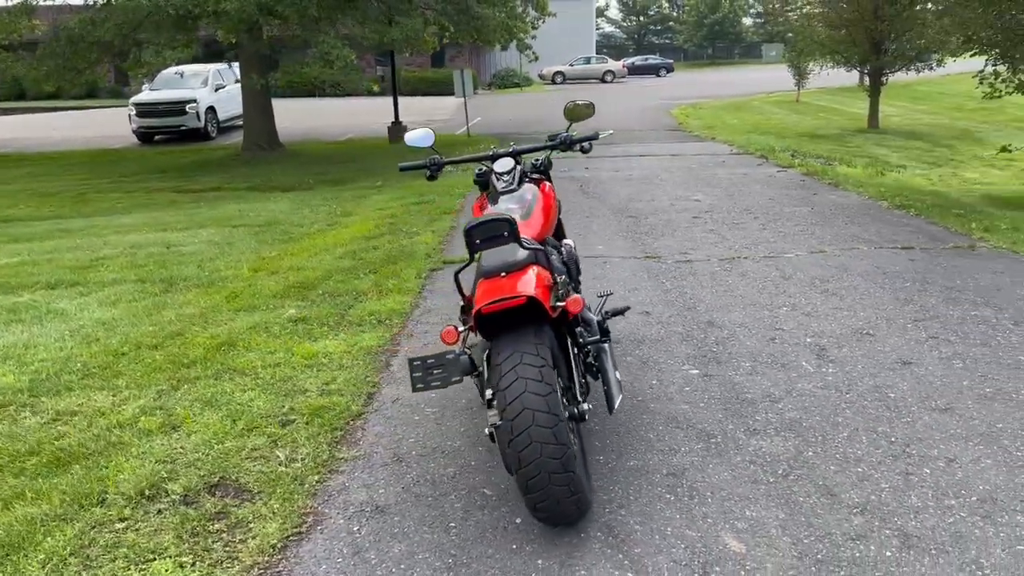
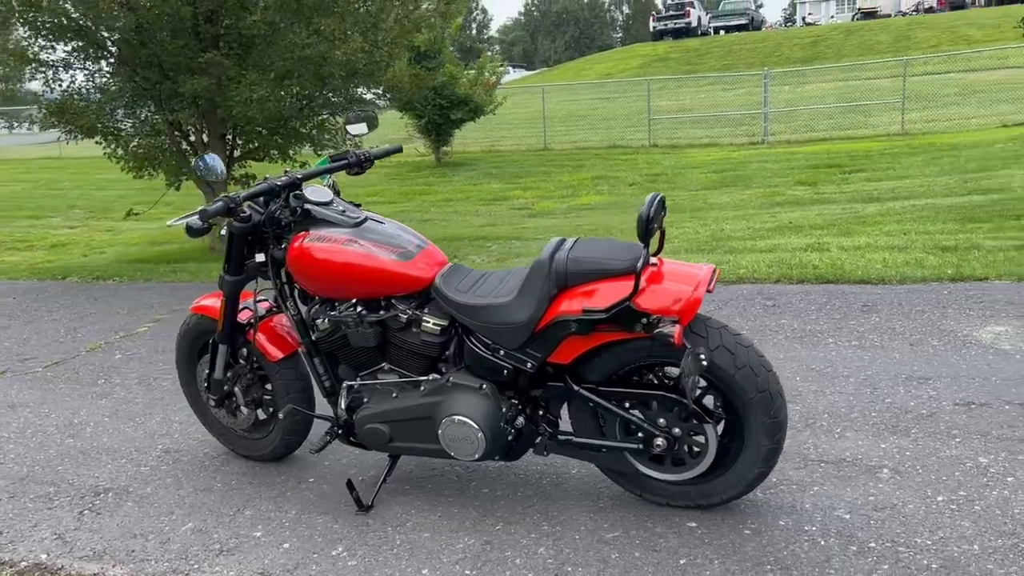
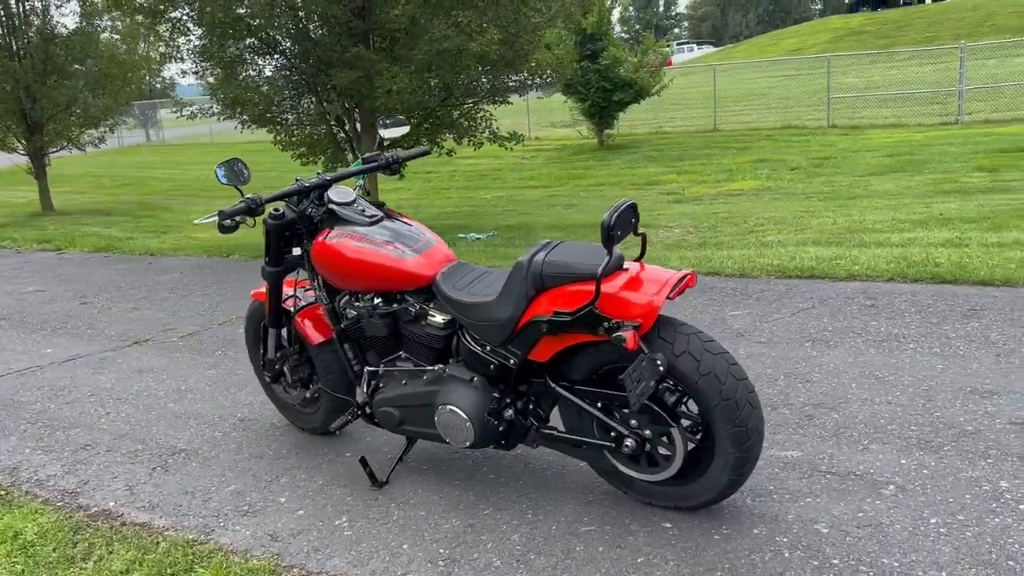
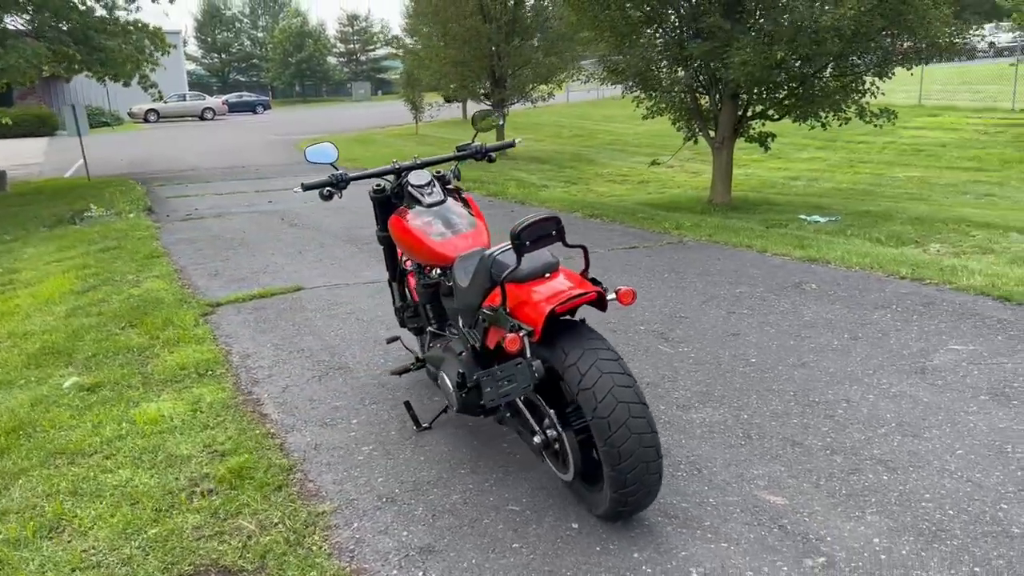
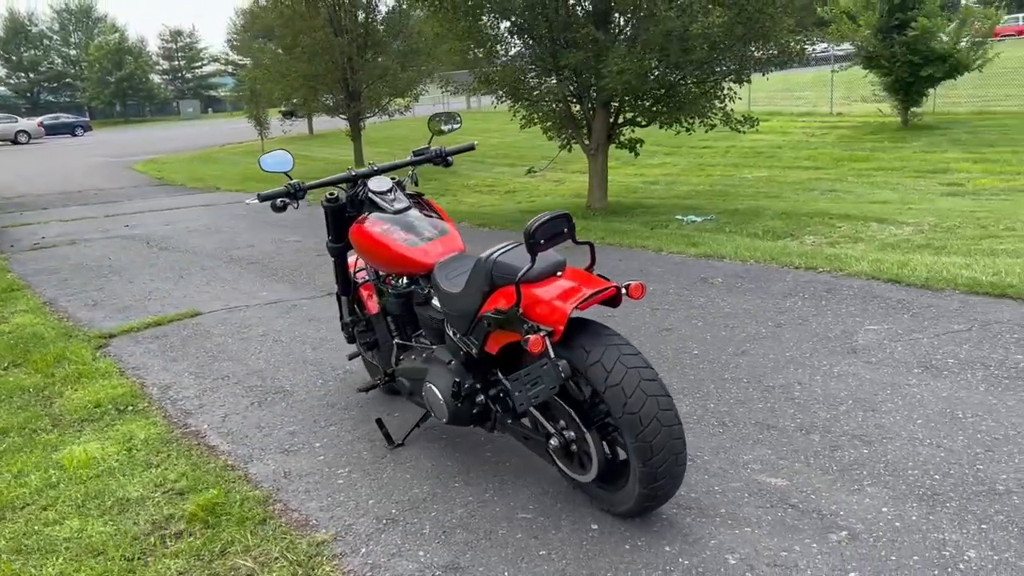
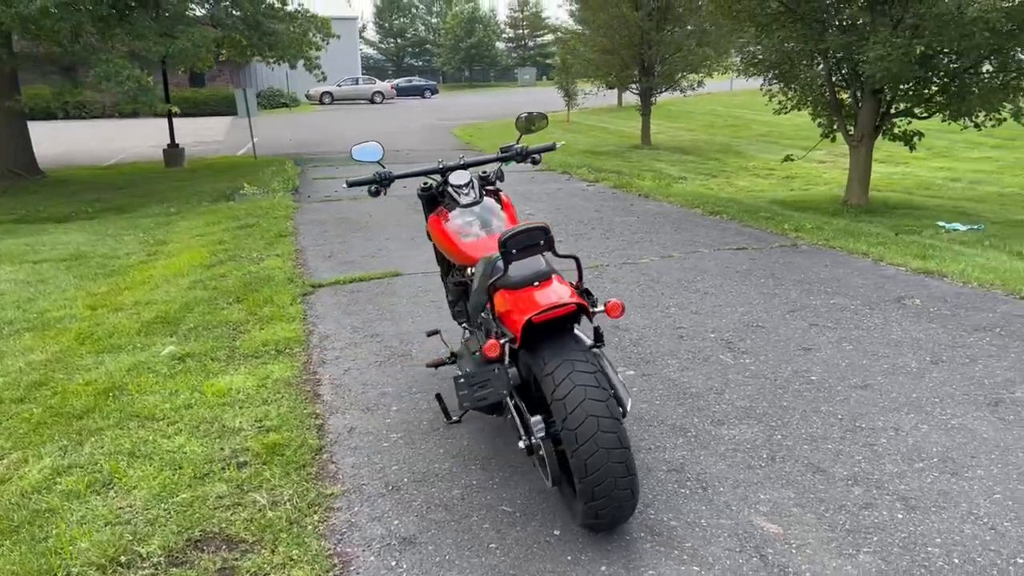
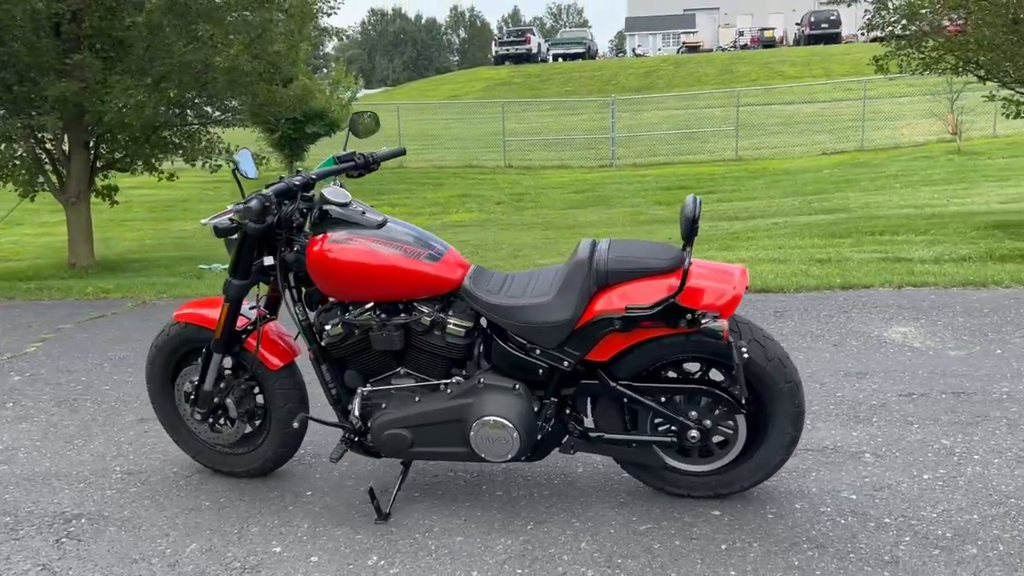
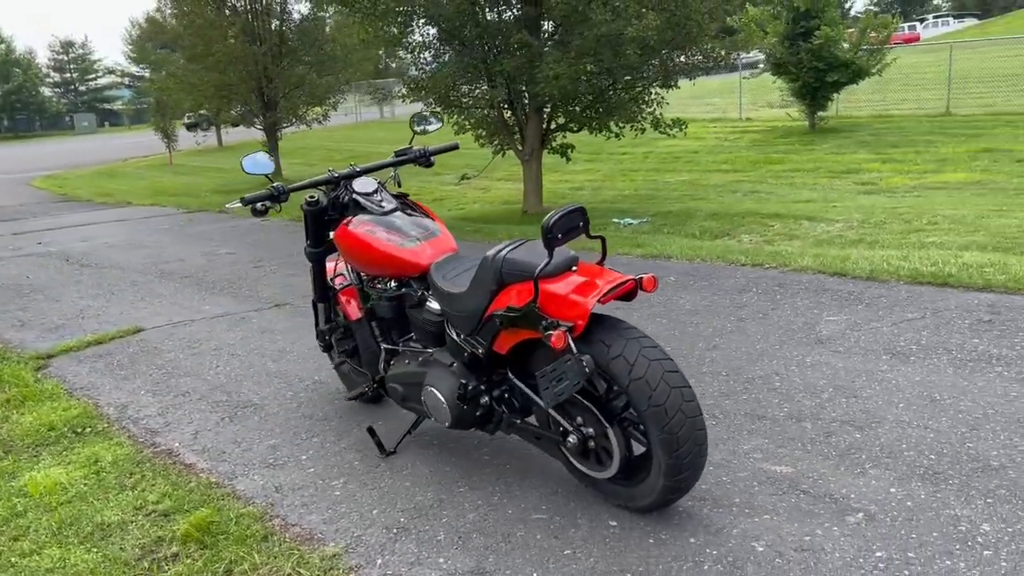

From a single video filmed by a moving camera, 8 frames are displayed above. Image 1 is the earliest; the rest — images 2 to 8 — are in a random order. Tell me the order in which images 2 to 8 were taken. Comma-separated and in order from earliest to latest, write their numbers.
6, 4, 5, 8, 3, 2, 7
